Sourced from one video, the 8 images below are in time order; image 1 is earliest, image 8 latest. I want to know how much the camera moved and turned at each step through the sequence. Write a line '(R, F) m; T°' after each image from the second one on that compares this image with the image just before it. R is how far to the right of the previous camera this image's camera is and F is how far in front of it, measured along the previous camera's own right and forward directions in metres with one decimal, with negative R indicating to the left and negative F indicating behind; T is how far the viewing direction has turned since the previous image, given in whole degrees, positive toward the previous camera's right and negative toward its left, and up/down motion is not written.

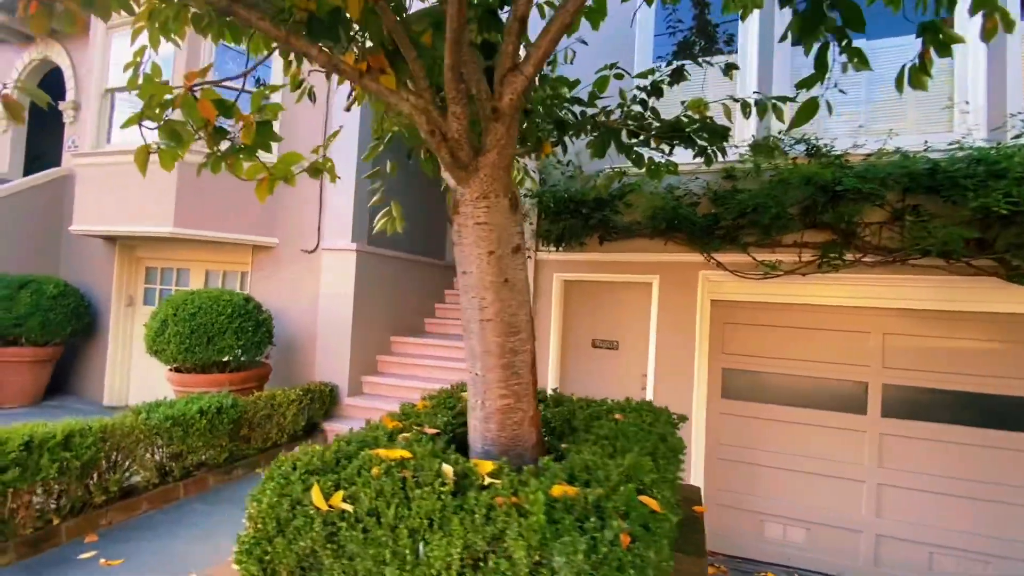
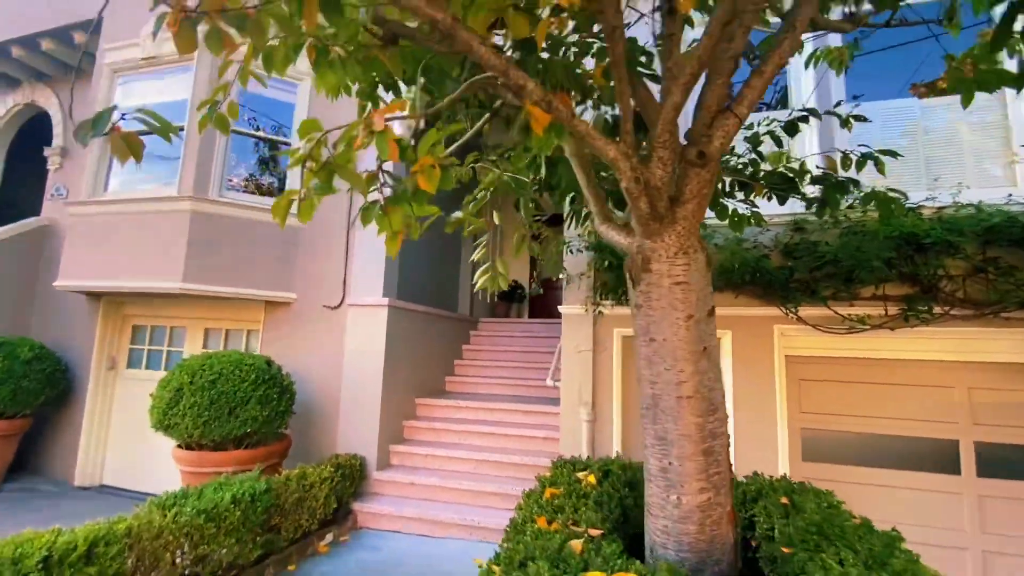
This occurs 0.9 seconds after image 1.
(-0.9, +0.4) m; +4°
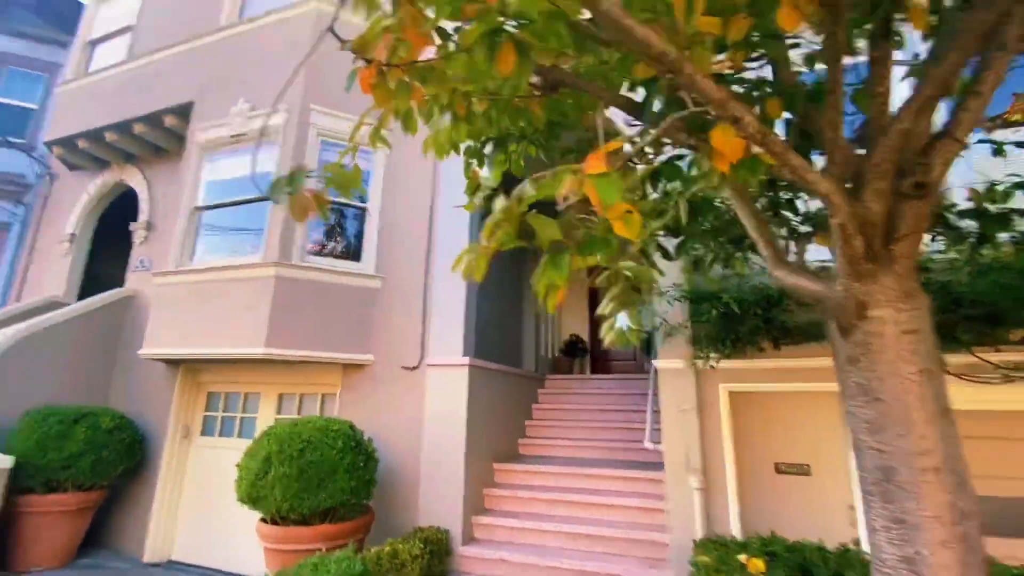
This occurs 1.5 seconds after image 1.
(-0.5, +0.2) m; -4°
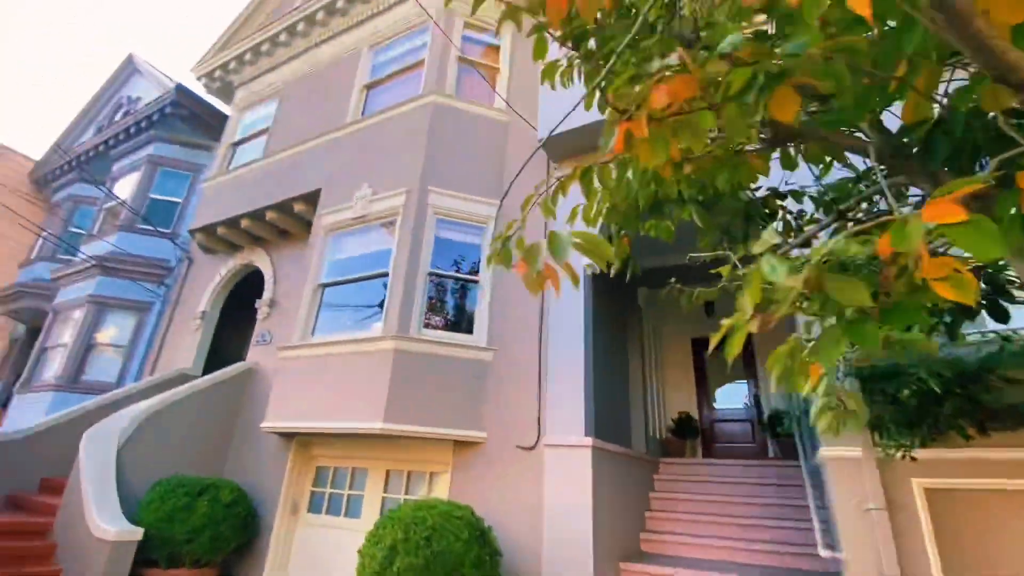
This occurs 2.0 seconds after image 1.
(-0.6, +0.2) m; -8°
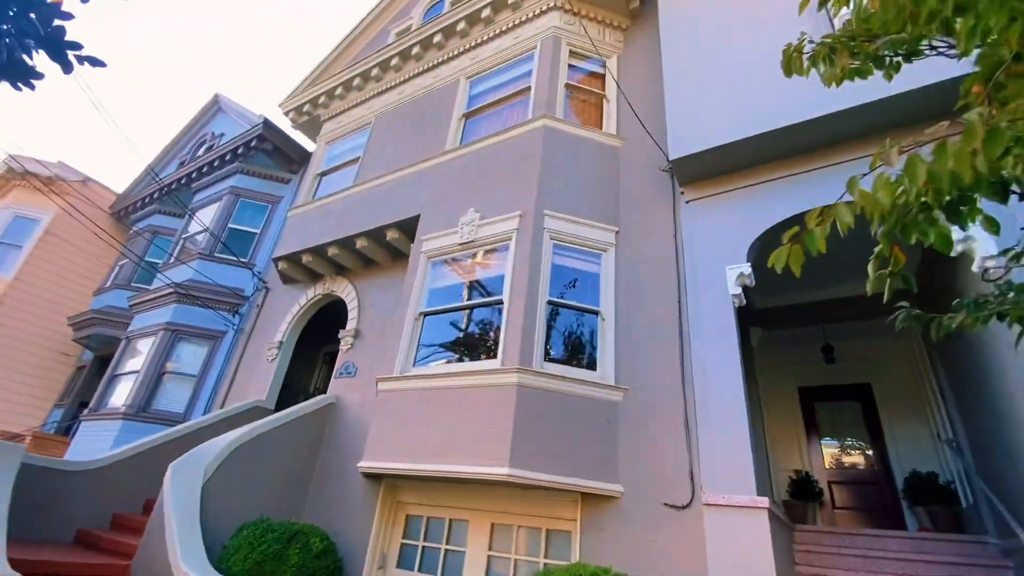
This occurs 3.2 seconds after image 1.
(-1.2, +0.5) m; -3°
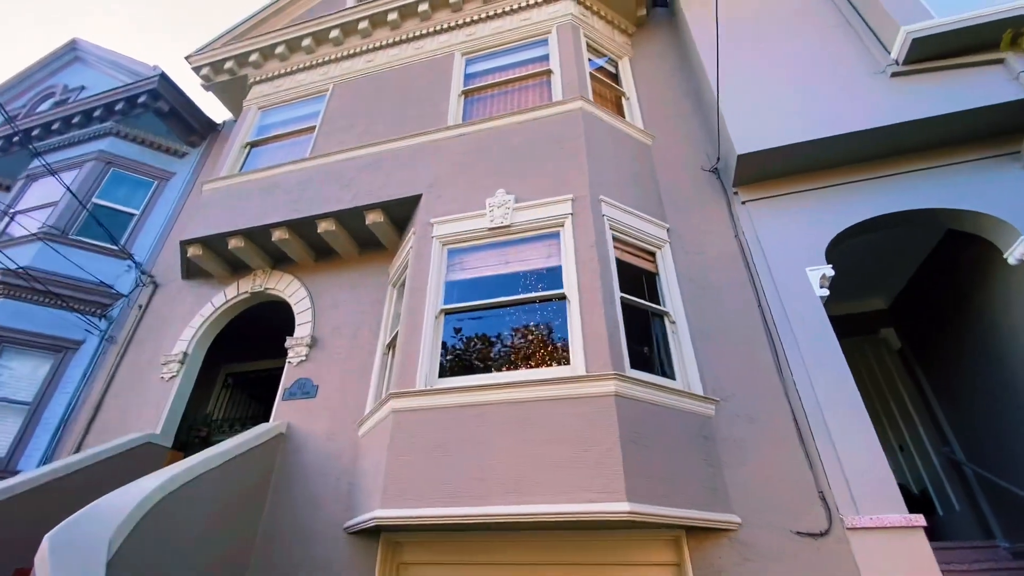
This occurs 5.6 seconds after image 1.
(-1.9, +1.4) m; +16°
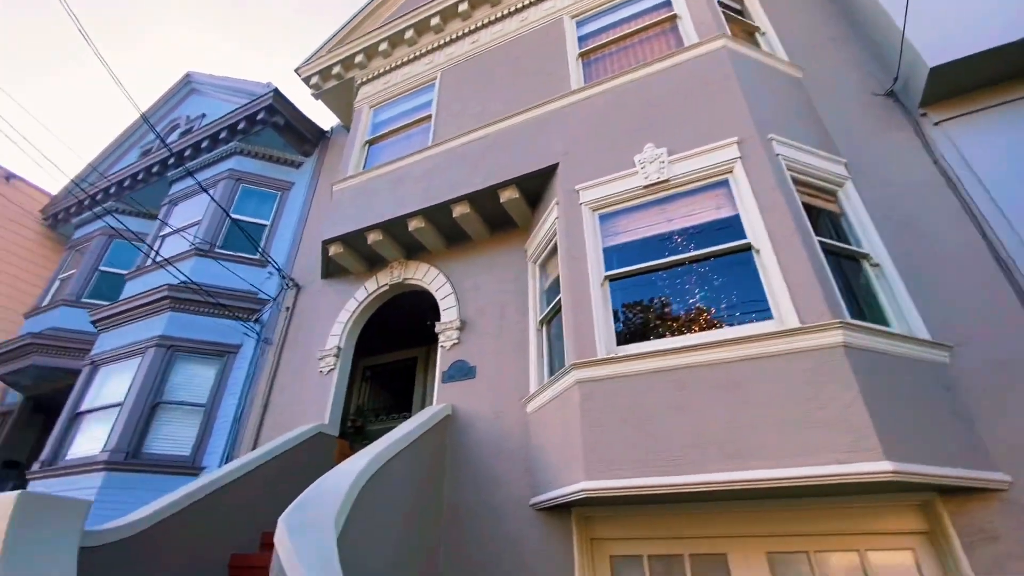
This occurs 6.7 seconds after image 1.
(-1.0, +0.2) m; -8°
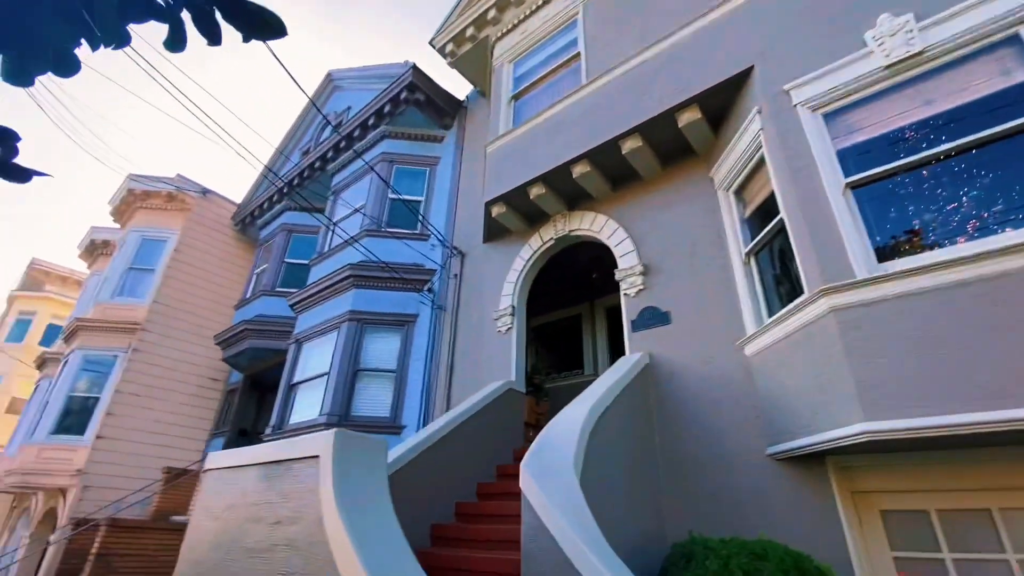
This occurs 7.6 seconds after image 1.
(-0.9, +0.2) m; -14°
